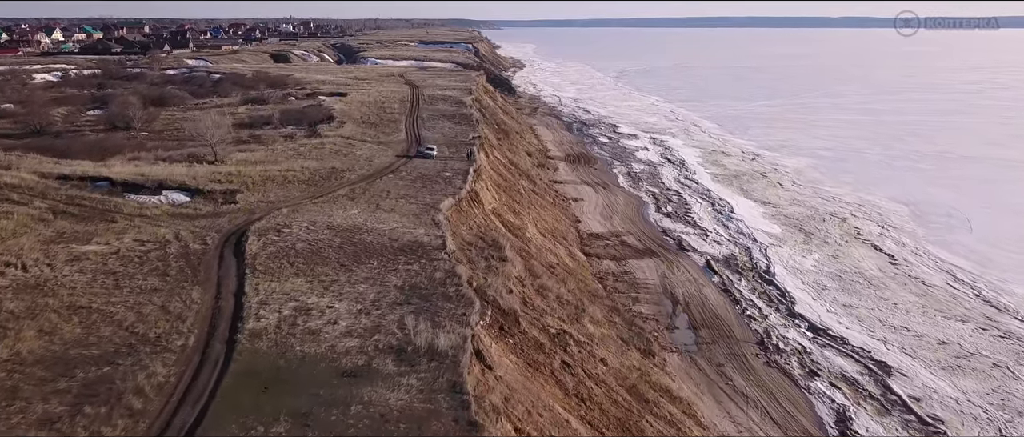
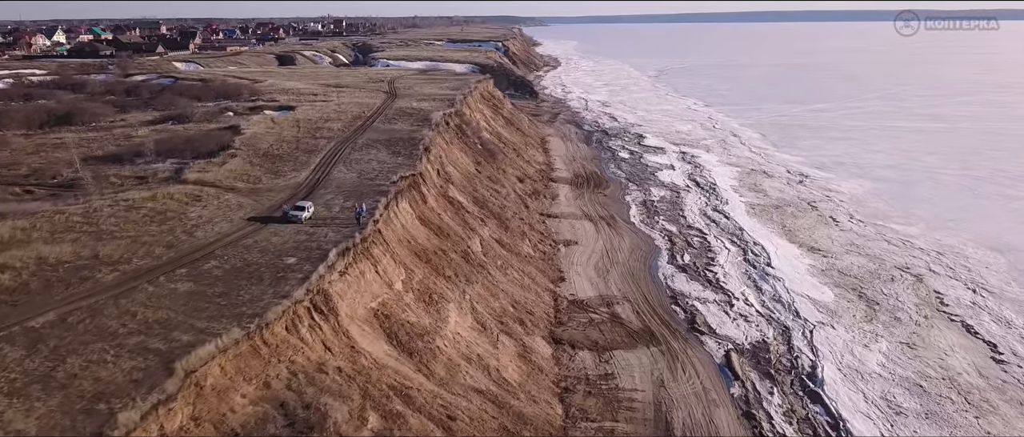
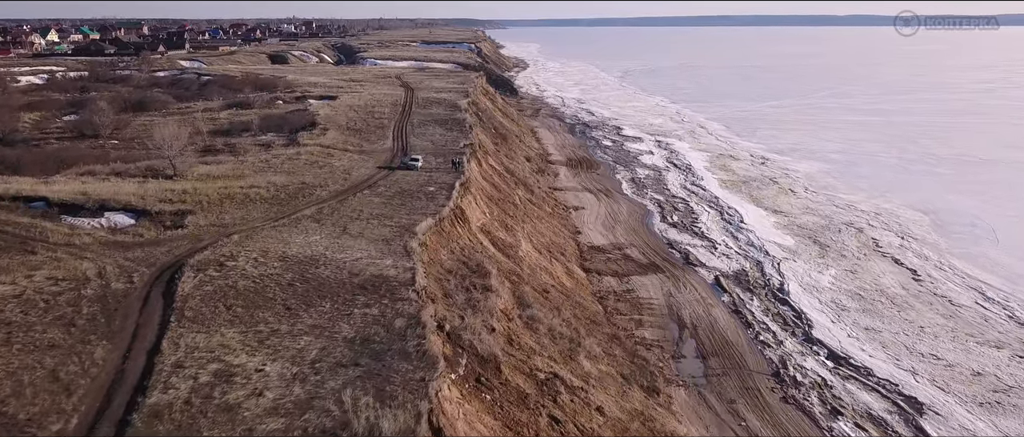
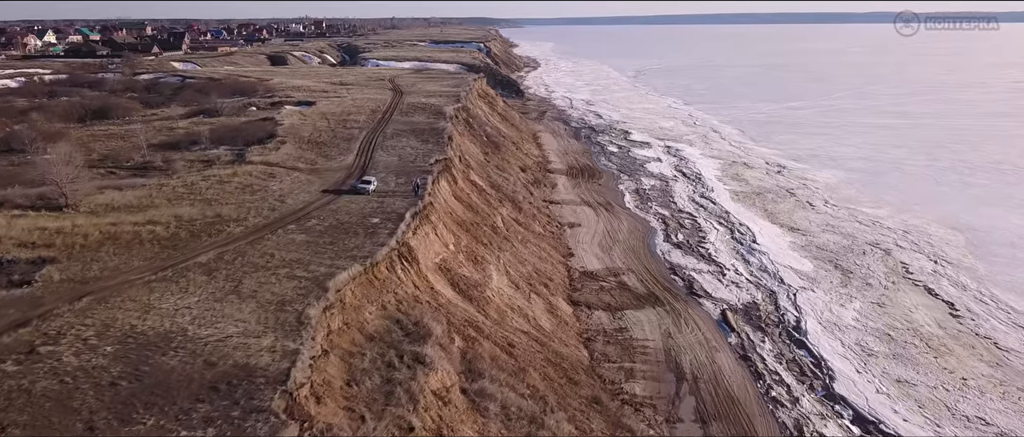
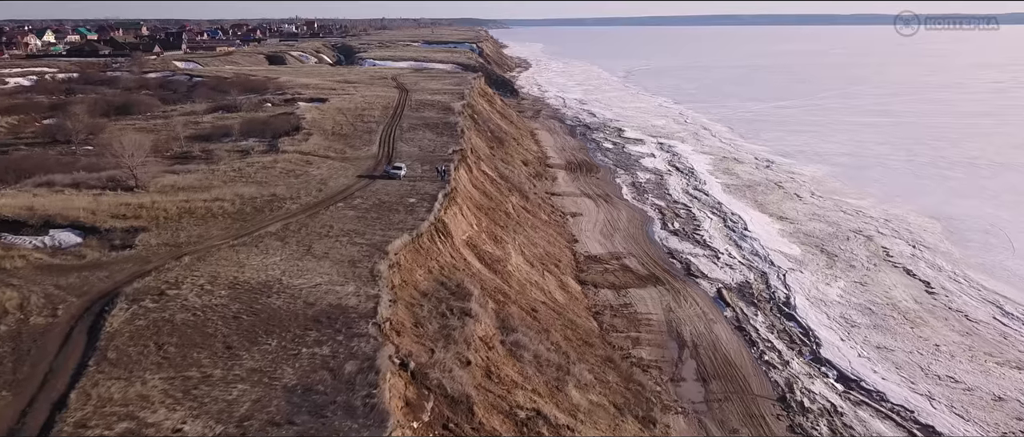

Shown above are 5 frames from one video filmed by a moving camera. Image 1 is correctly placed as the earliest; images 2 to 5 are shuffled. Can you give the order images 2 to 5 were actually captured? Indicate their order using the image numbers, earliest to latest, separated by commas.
3, 5, 4, 2
